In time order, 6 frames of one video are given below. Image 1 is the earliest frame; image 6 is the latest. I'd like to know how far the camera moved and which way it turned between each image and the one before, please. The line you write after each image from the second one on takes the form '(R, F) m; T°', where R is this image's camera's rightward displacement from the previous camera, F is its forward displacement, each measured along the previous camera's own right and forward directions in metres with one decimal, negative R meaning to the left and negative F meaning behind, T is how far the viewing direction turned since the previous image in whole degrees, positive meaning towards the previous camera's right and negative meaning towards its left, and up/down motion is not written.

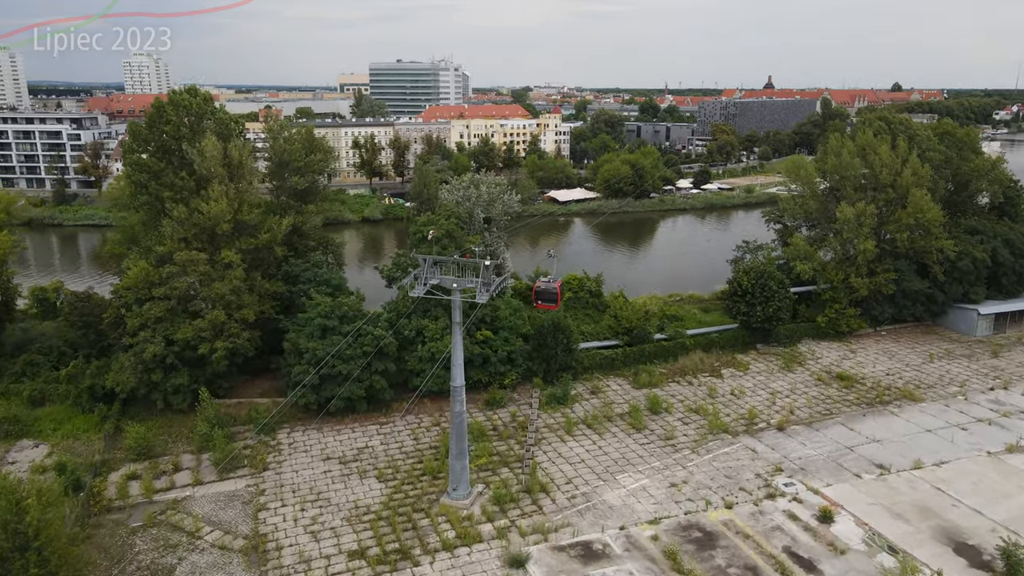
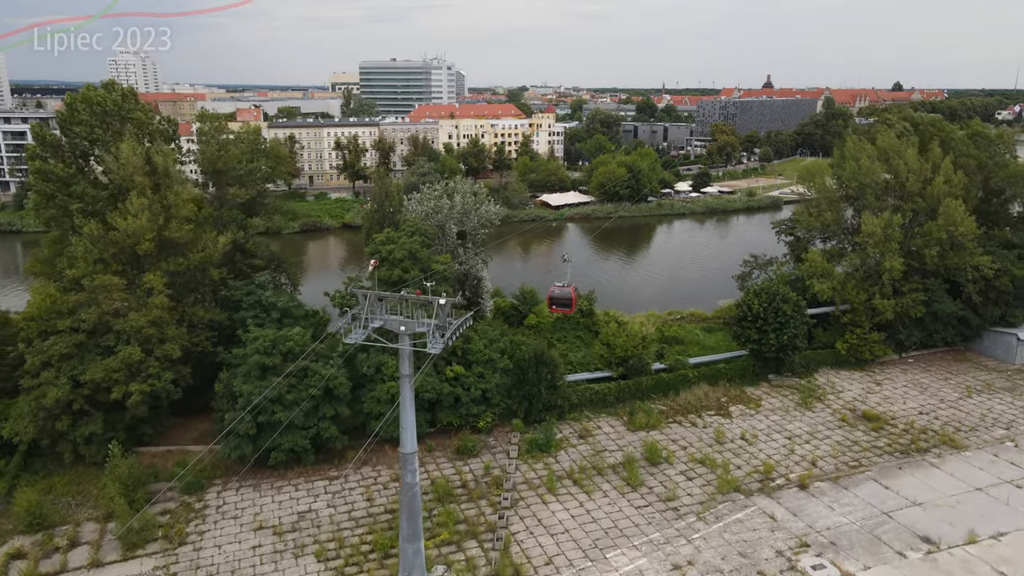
(+0.4, +2.2) m; 0°
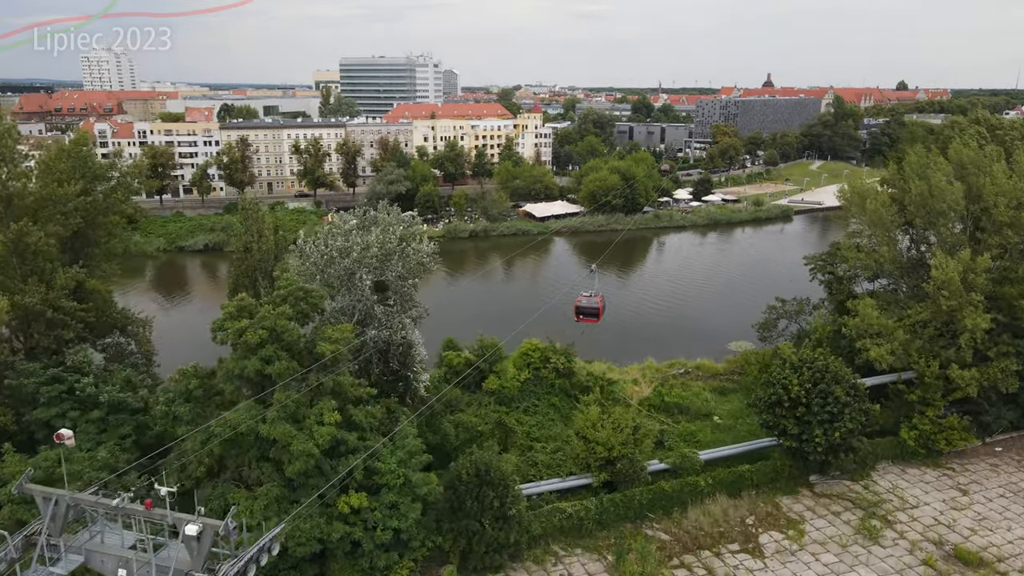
(+0.8, +4.4) m; 0°
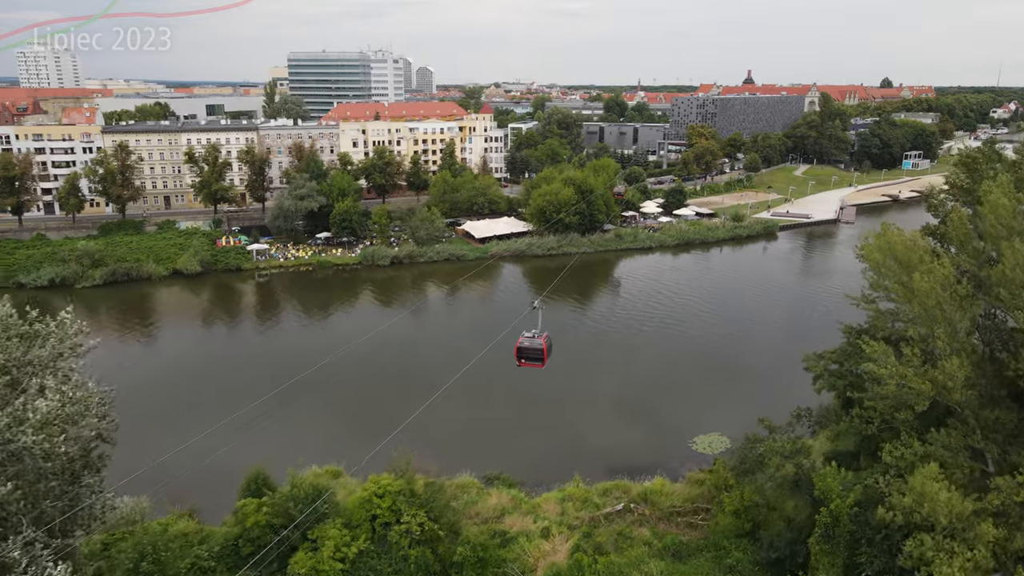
(+2.0, +5.7) m; +1°
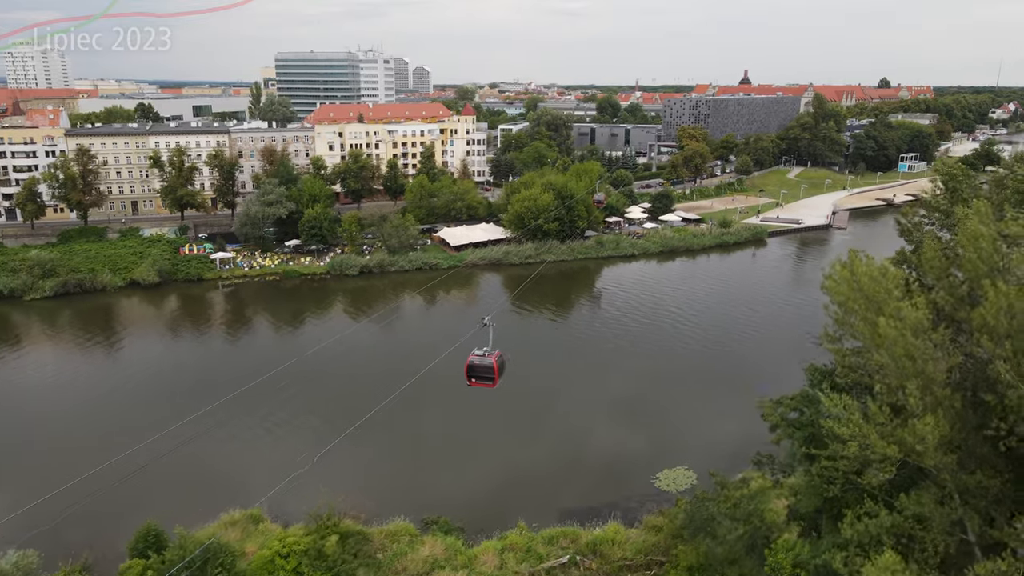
(+0.9, +1.1) m; 0°
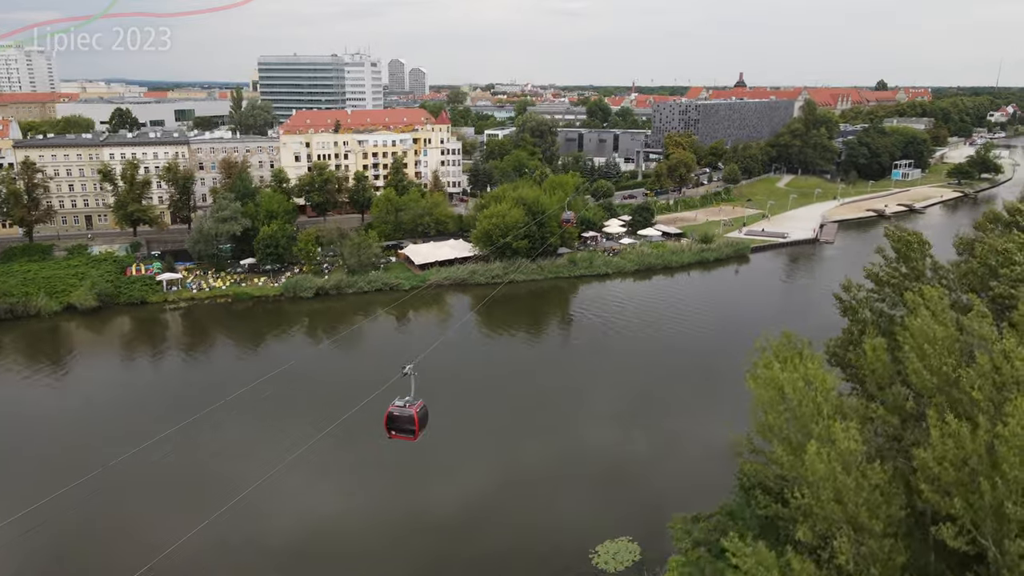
(+1.3, +1.4) m; 0°
